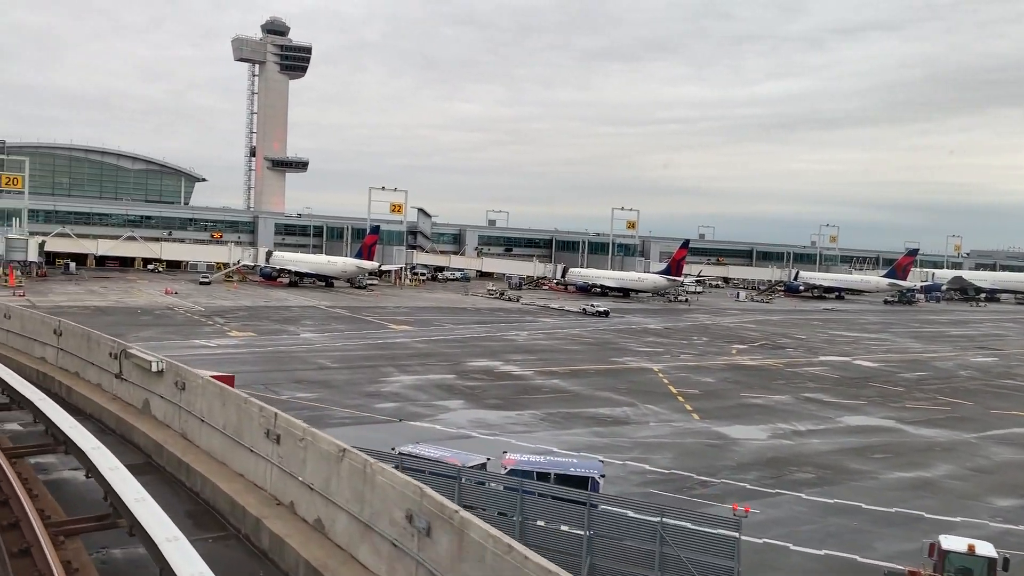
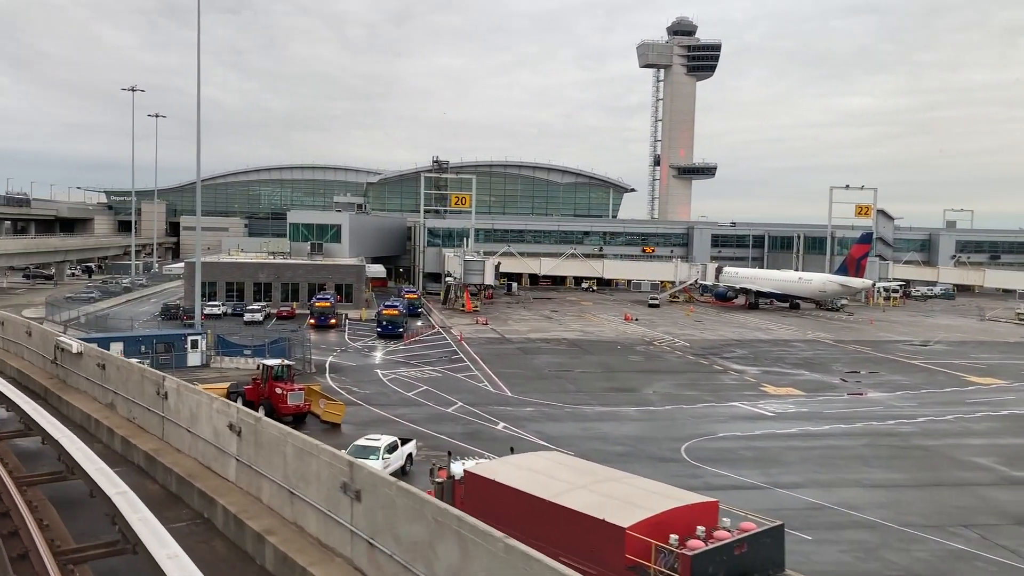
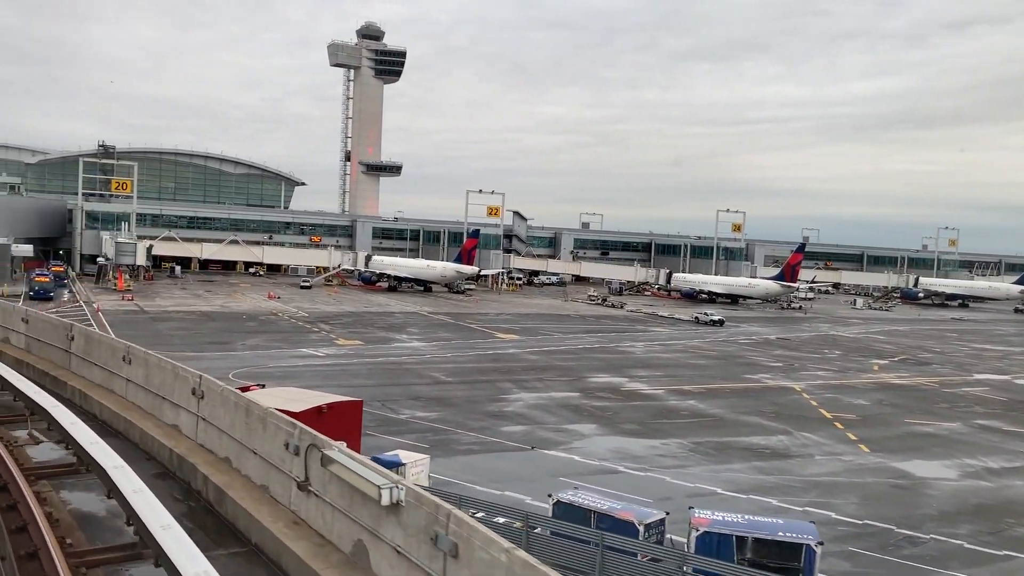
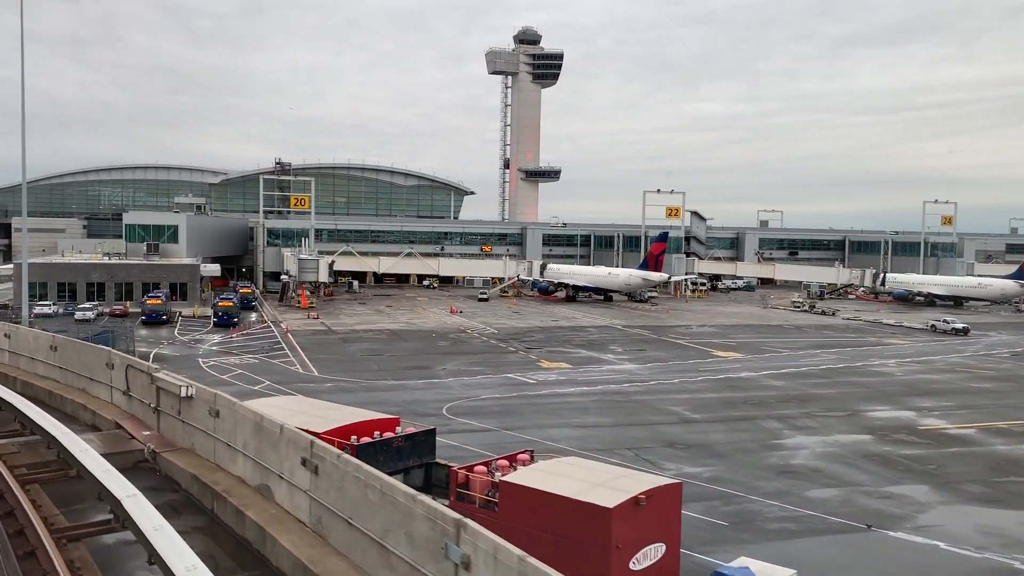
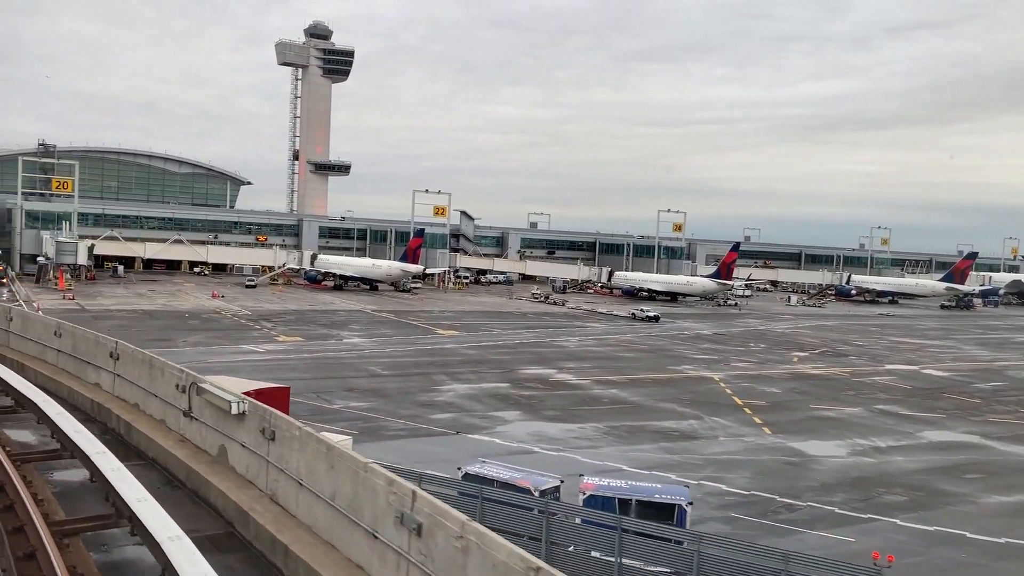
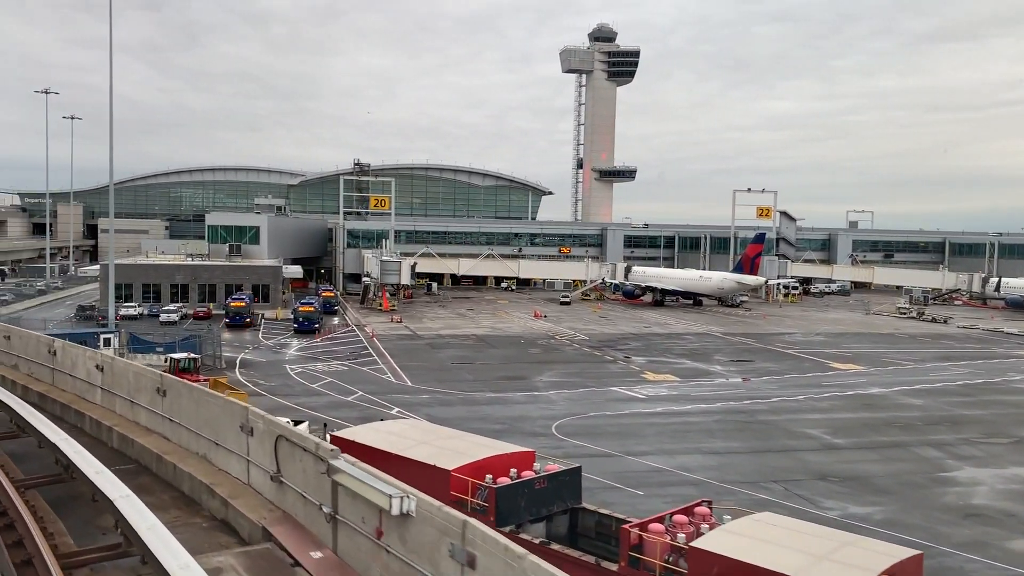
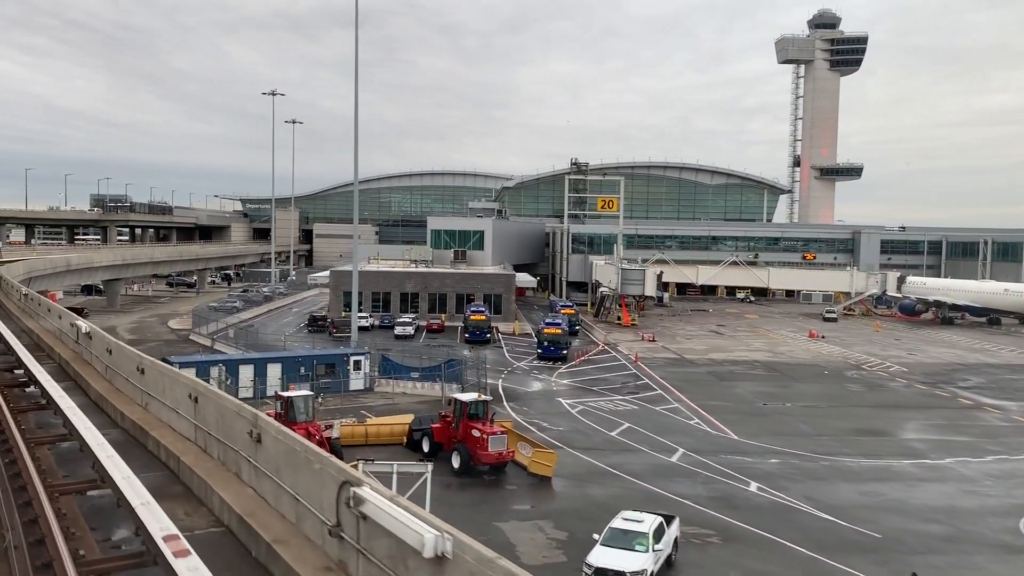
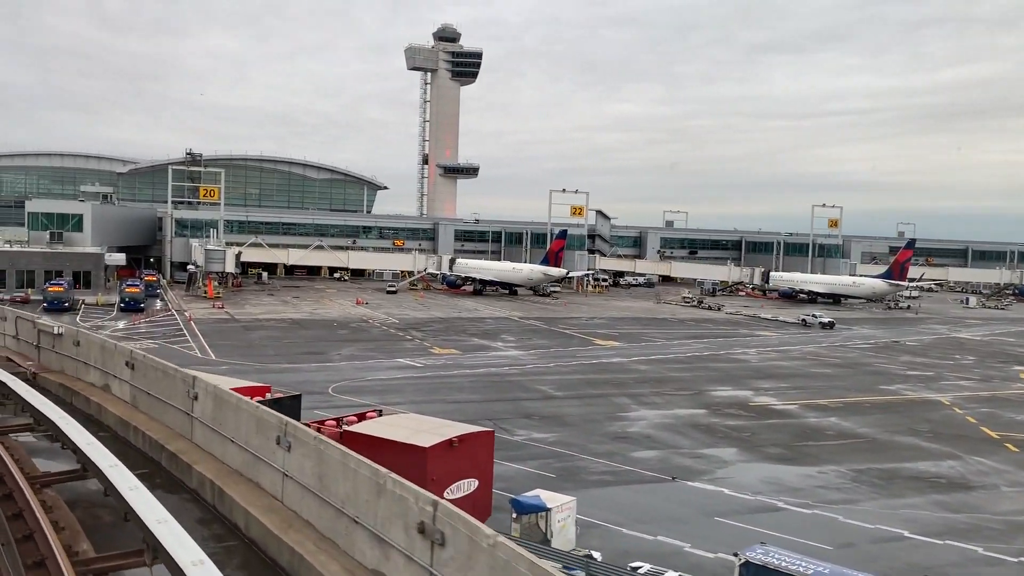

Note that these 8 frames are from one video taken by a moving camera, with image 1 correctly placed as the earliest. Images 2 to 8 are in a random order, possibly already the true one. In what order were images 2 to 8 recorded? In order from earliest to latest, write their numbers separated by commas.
5, 3, 8, 4, 6, 2, 7
